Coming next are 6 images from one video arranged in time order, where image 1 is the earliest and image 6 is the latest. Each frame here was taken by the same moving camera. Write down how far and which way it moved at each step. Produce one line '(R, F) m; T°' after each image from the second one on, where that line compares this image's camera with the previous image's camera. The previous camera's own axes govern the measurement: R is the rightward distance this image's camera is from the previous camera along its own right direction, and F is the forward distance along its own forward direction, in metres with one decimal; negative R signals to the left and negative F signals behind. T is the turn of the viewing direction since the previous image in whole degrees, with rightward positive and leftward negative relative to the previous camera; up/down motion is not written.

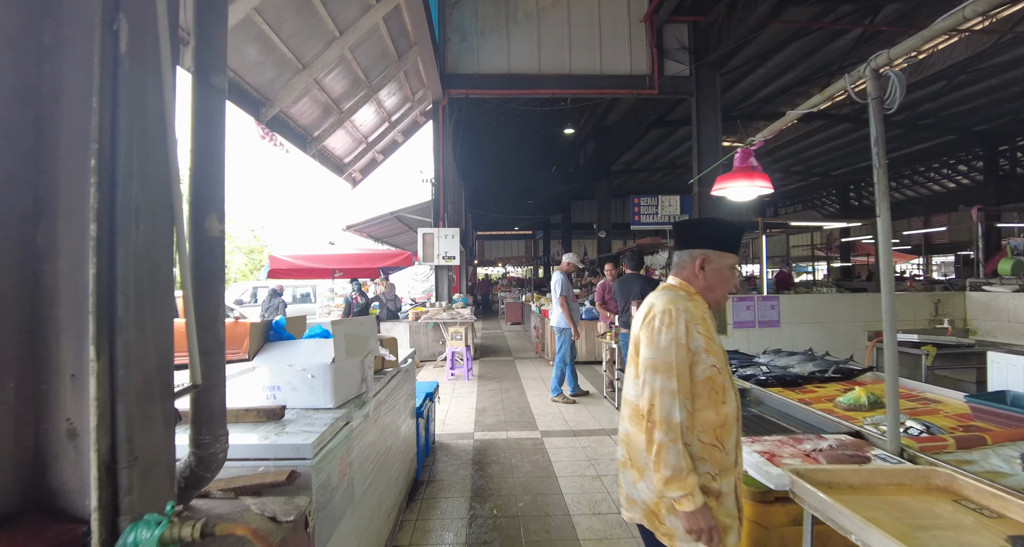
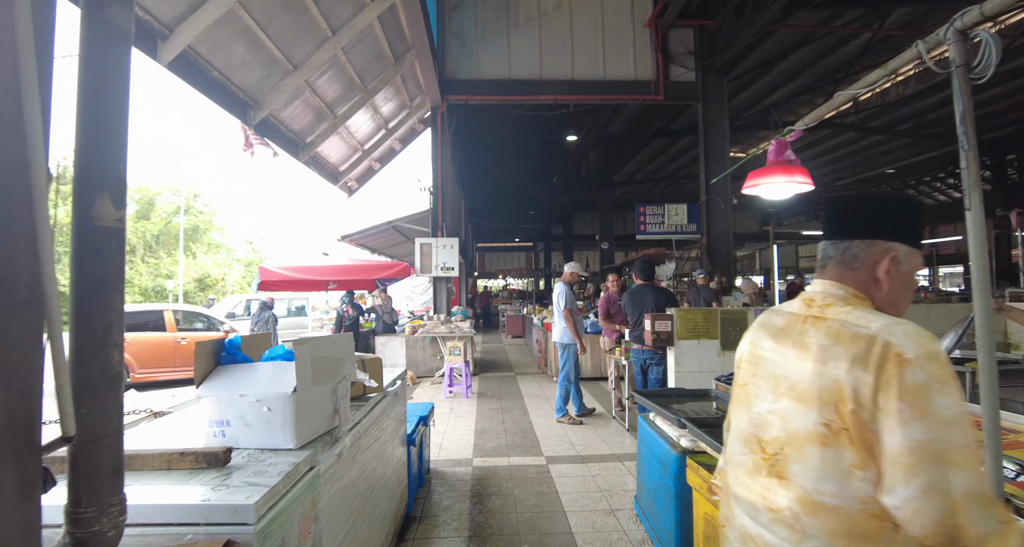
(0.0, +0.3) m; 0°
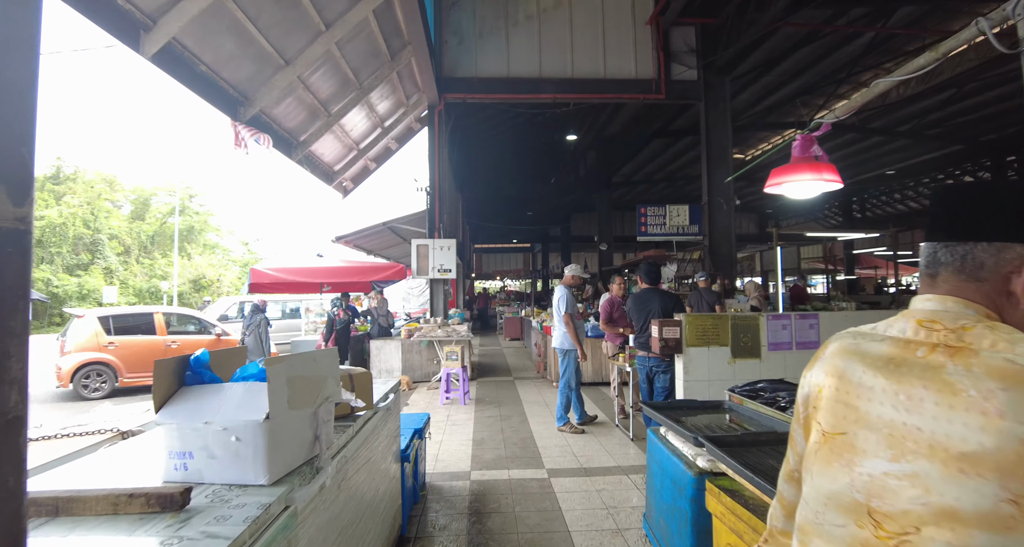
(0.0, +0.2) m; 0°
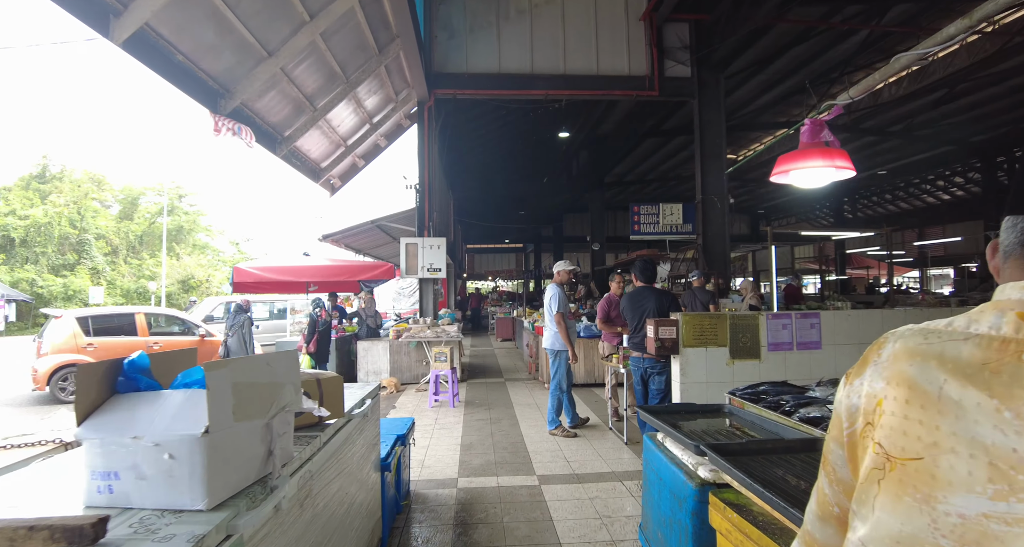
(0.0, +0.2) m; +1°
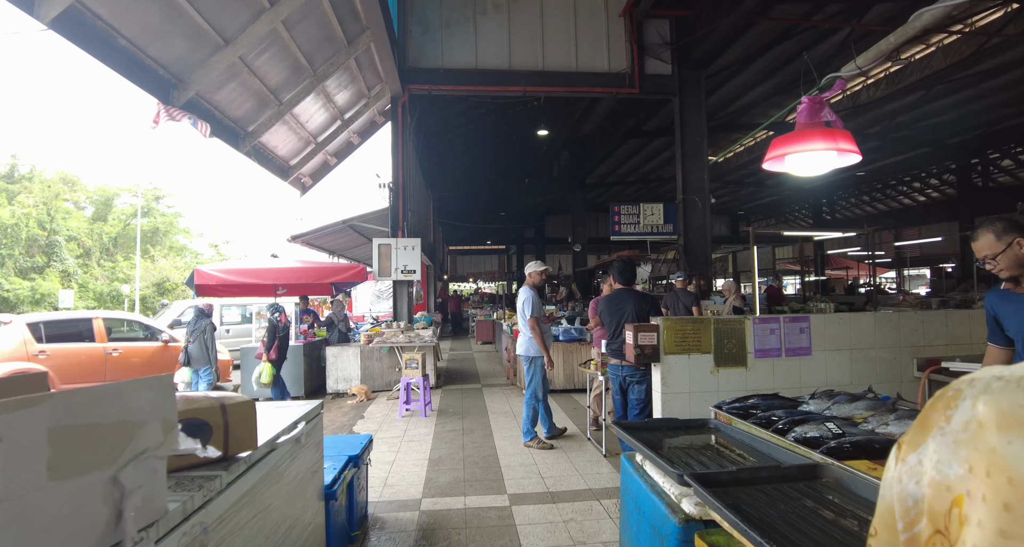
(+0.1, +0.3) m; +2°
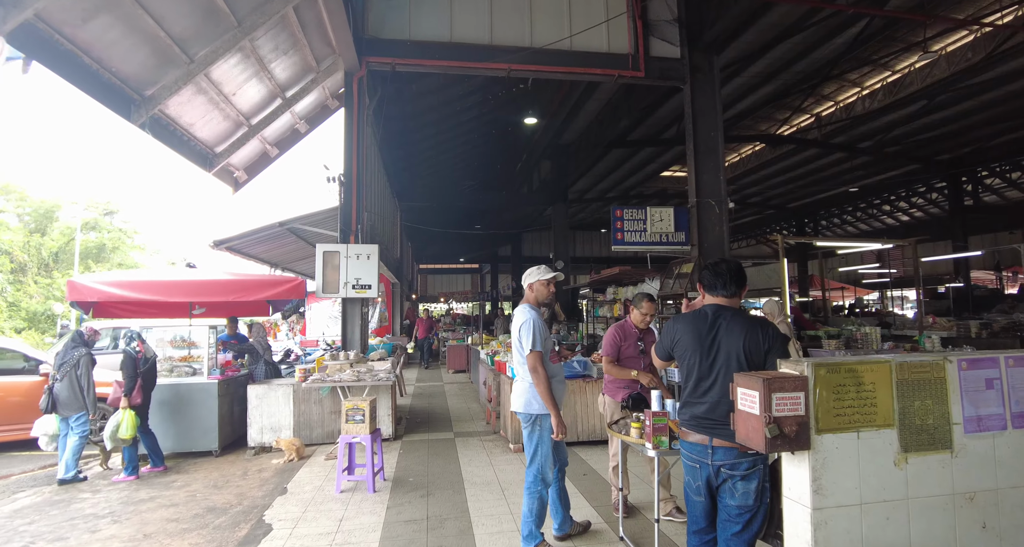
(-0.1, +1.4) m; +4°
